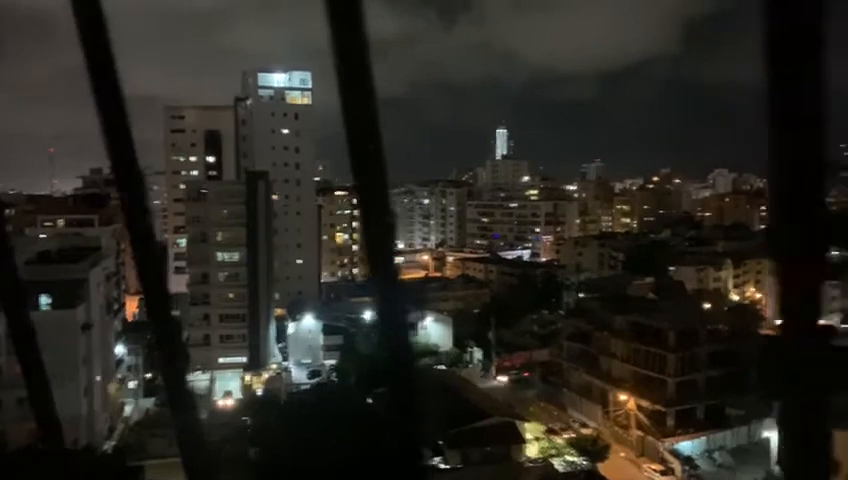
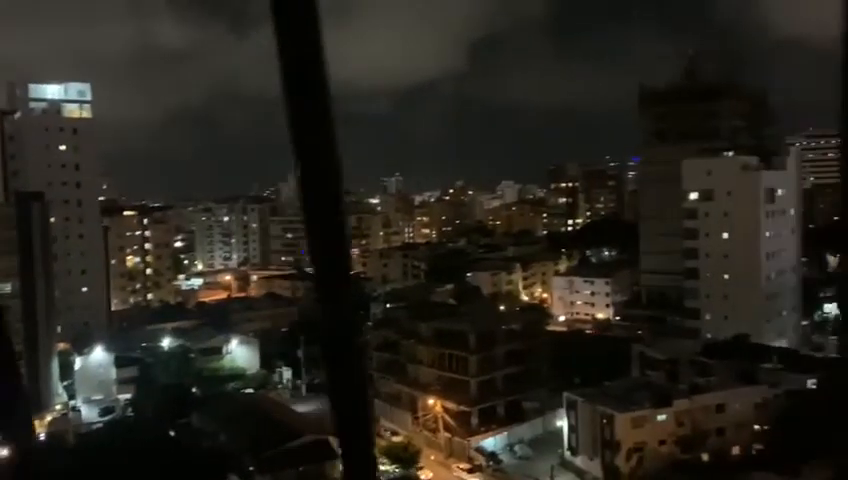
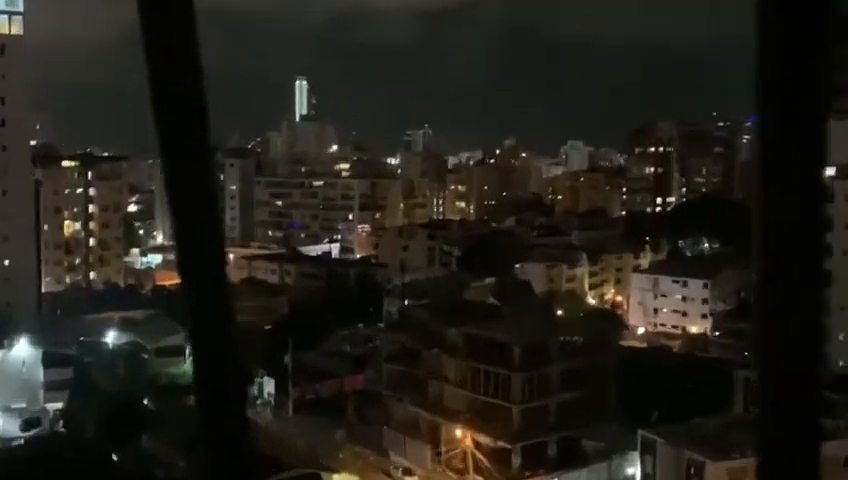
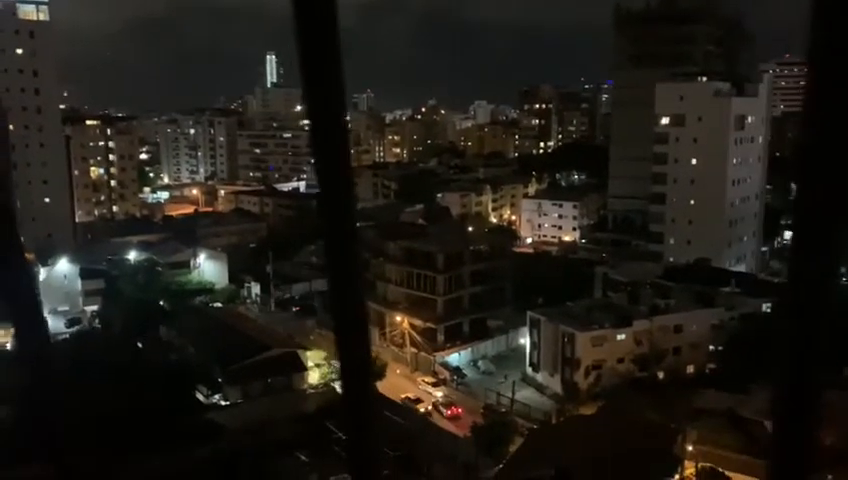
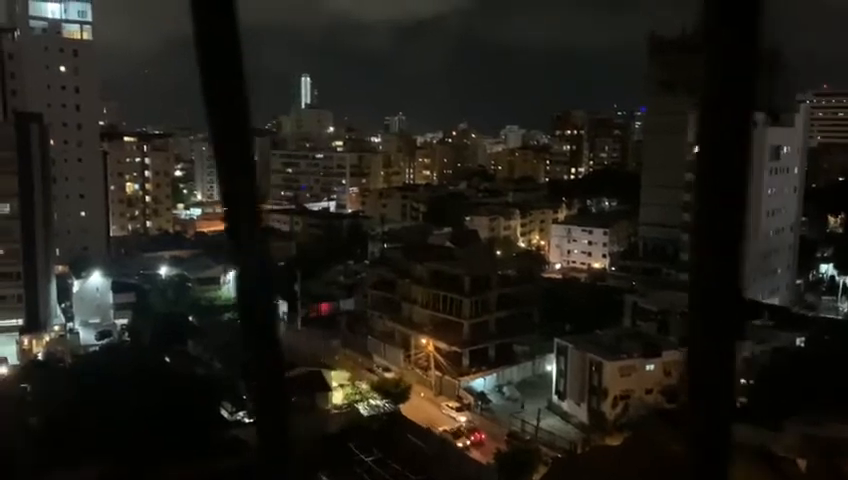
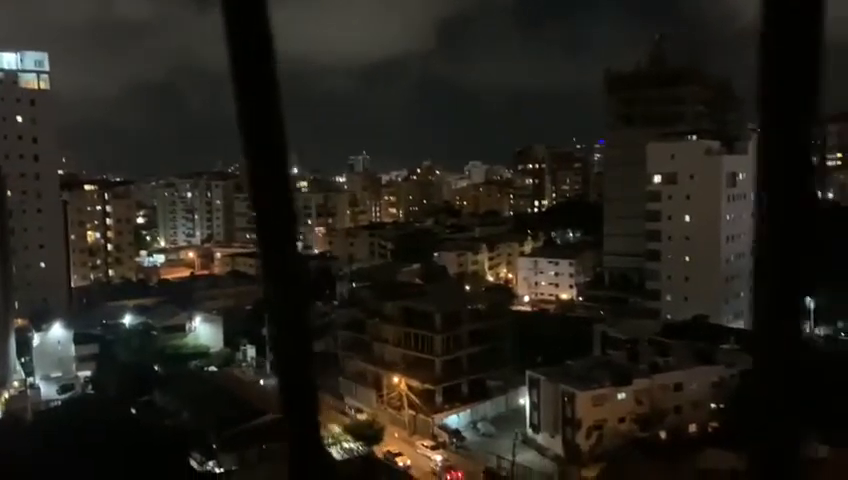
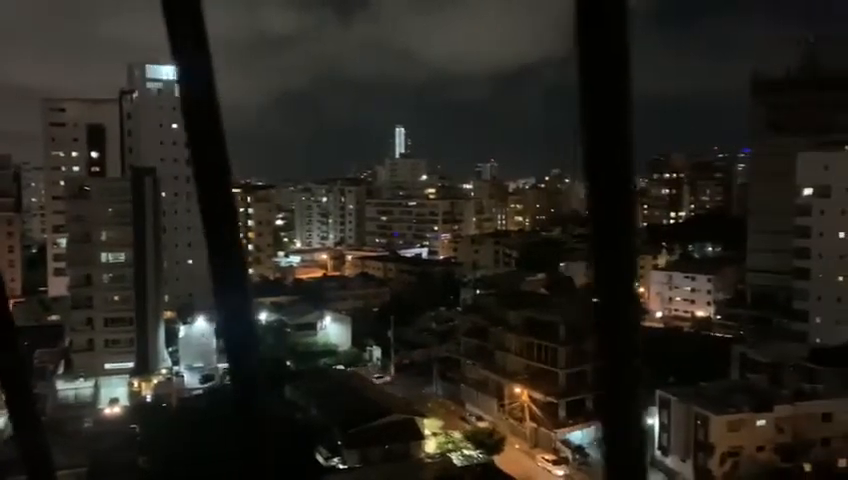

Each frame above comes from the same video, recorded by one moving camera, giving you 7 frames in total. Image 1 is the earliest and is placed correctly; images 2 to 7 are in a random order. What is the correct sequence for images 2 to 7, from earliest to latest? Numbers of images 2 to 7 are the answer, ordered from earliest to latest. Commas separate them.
7, 2, 6, 4, 5, 3
